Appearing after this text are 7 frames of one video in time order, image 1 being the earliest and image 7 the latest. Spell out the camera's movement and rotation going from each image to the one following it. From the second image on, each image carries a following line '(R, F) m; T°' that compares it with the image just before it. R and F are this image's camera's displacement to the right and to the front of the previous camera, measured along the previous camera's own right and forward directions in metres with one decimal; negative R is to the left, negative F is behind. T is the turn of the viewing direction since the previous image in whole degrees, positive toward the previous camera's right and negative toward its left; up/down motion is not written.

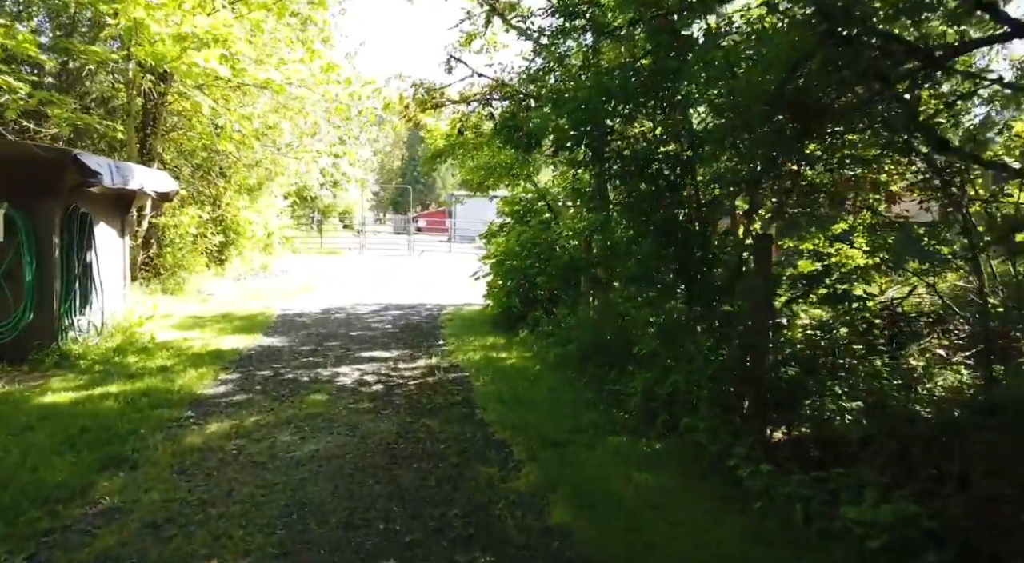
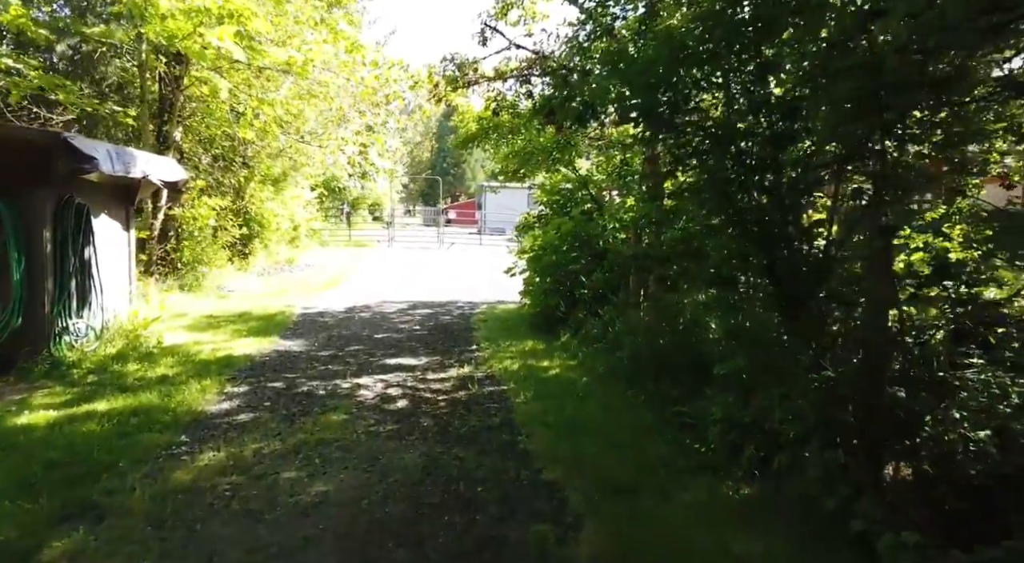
(-0.1, +0.9) m; -2°
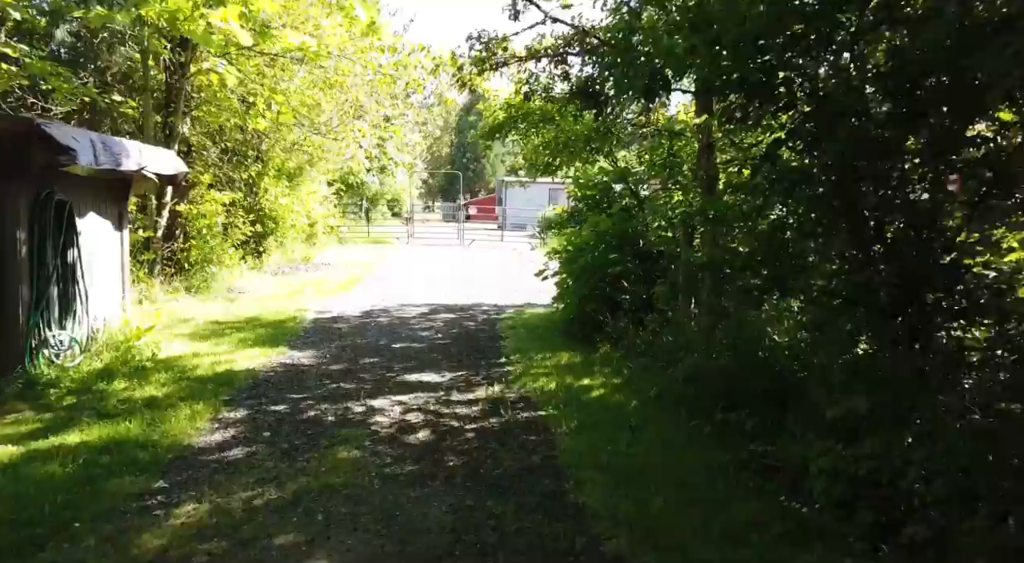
(-0.1, +0.9) m; -1°
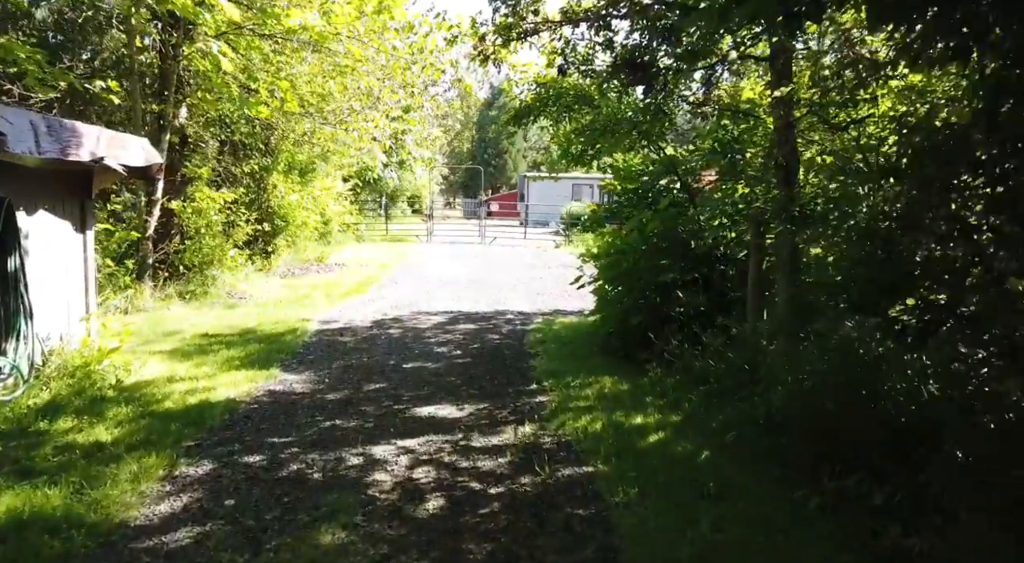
(-0.1, +1.3) m; -2°
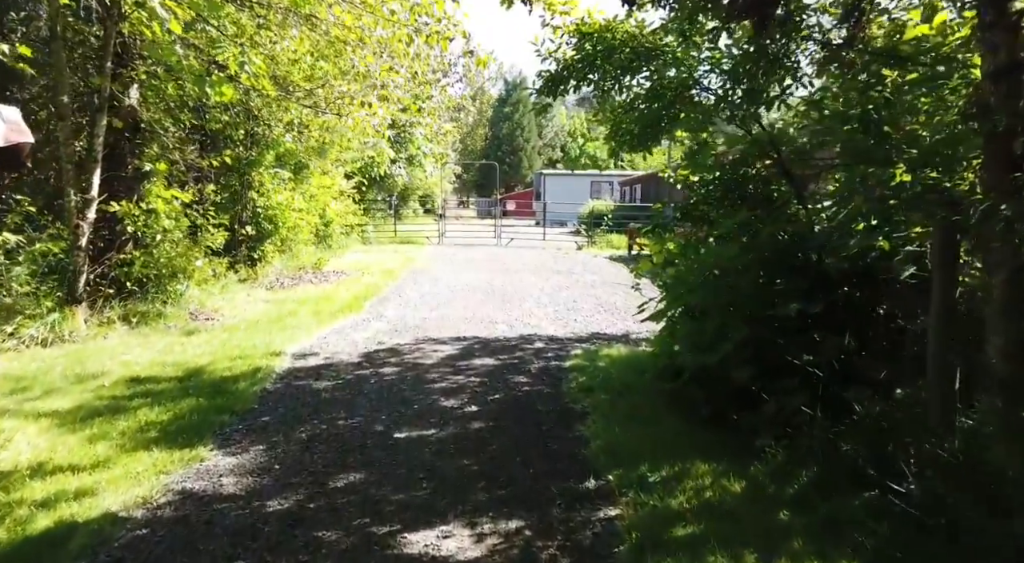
(-0.2, +2.2) m; -1°
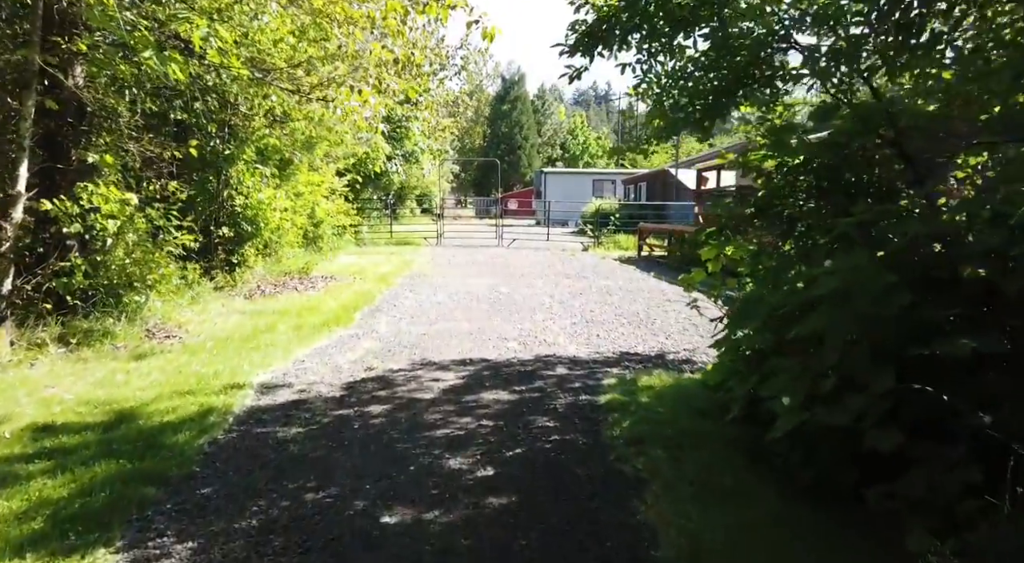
(-0.2, +1.4) m; 0°
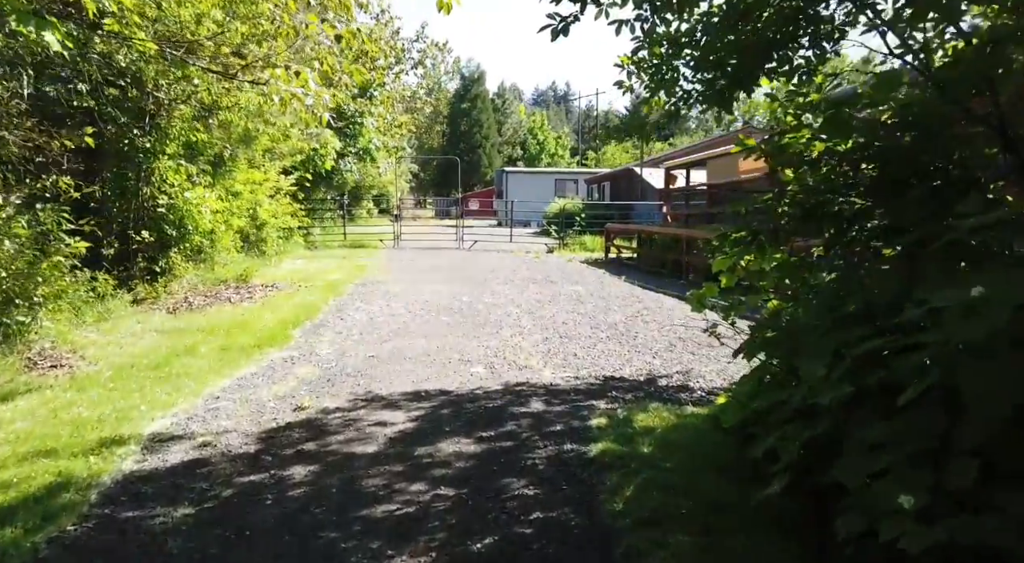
(0.0, +1.3) m; +3°
